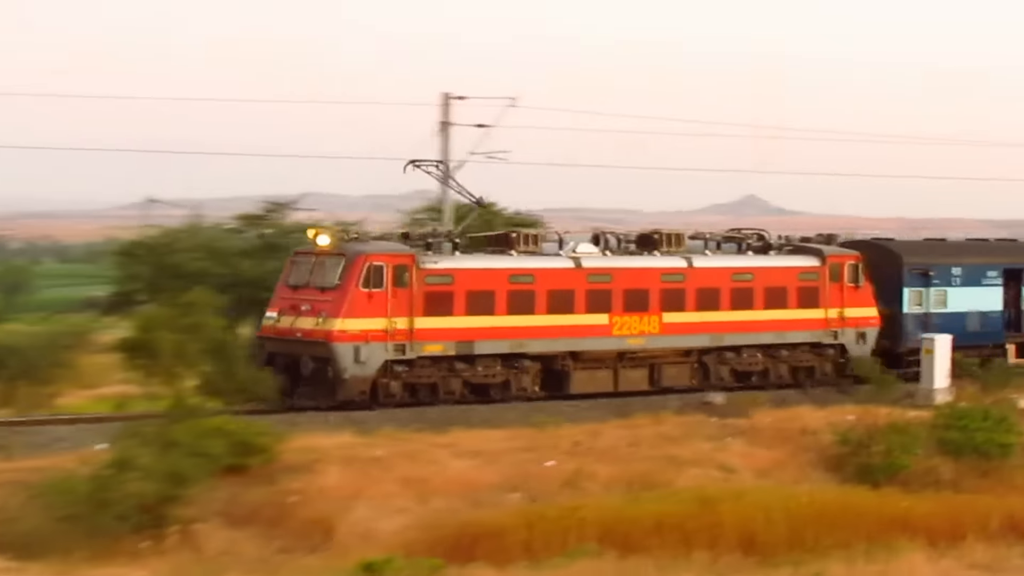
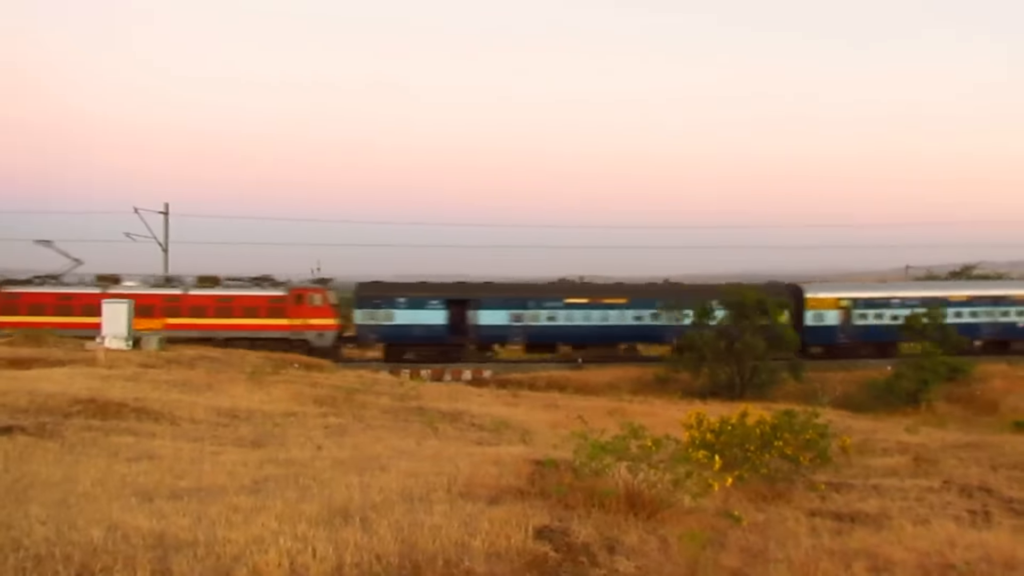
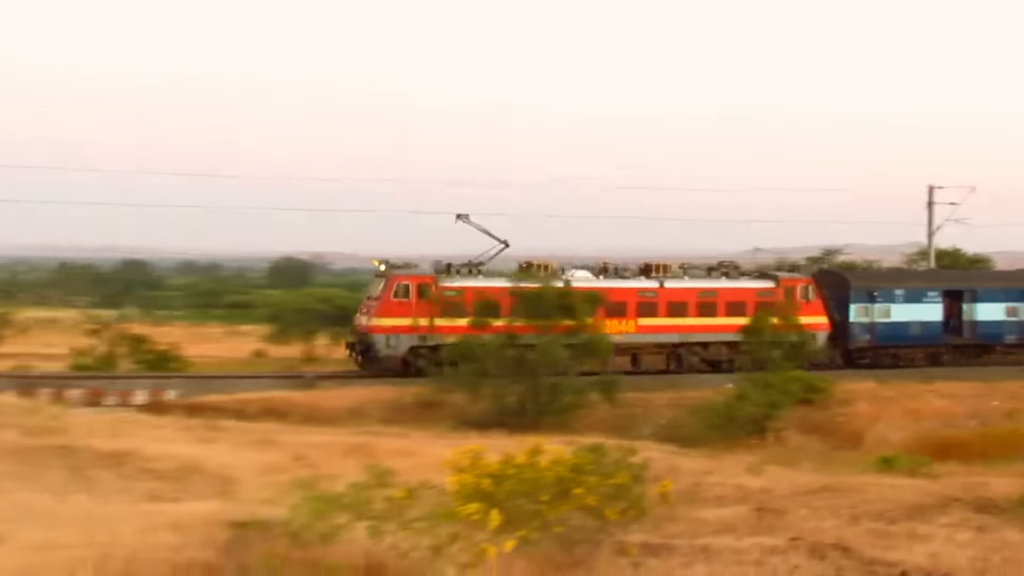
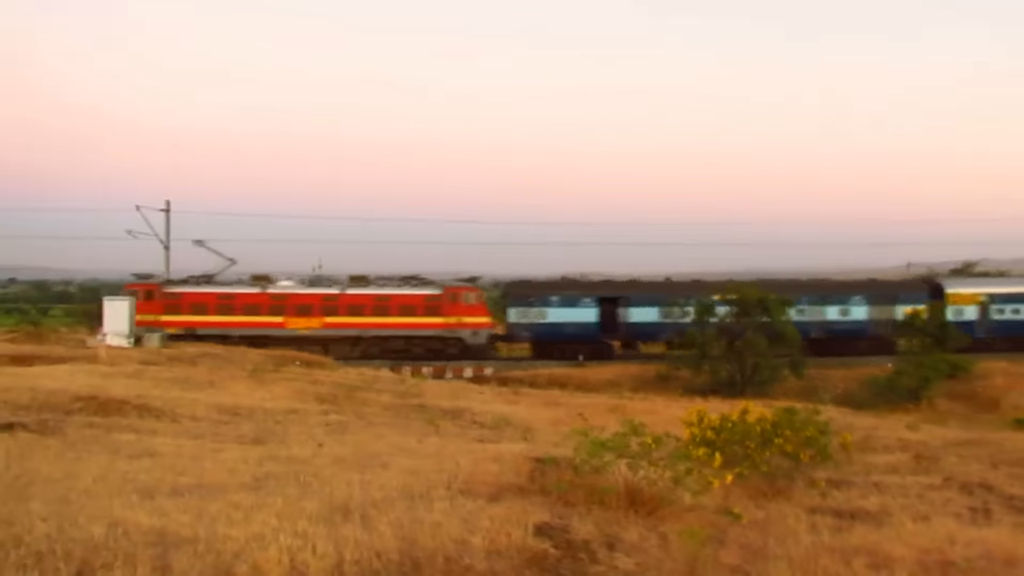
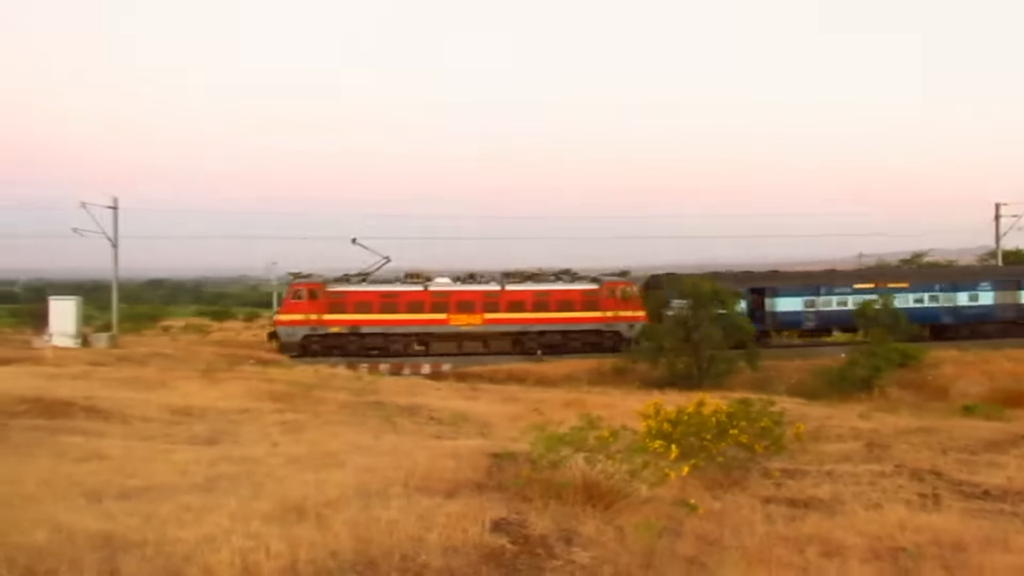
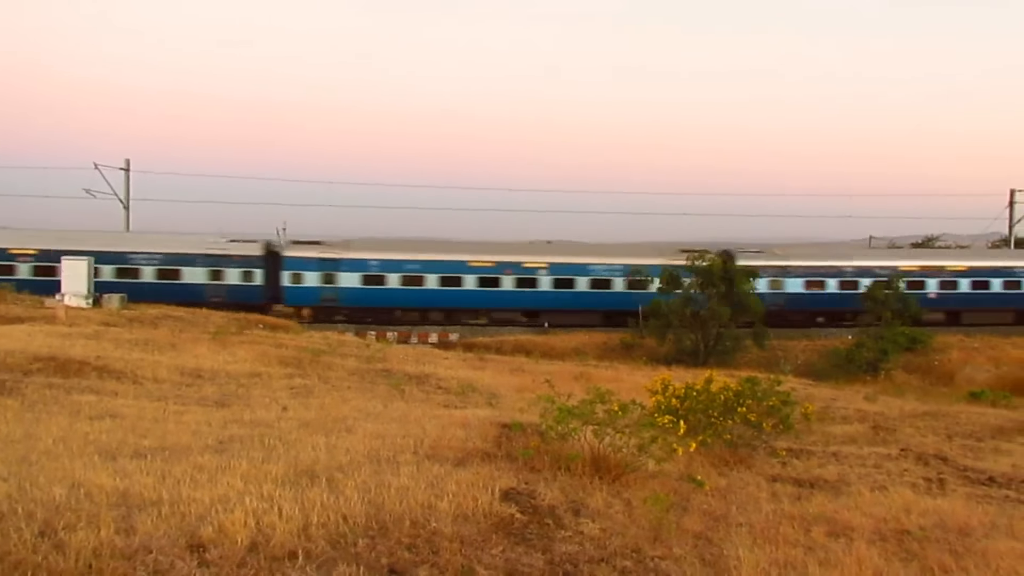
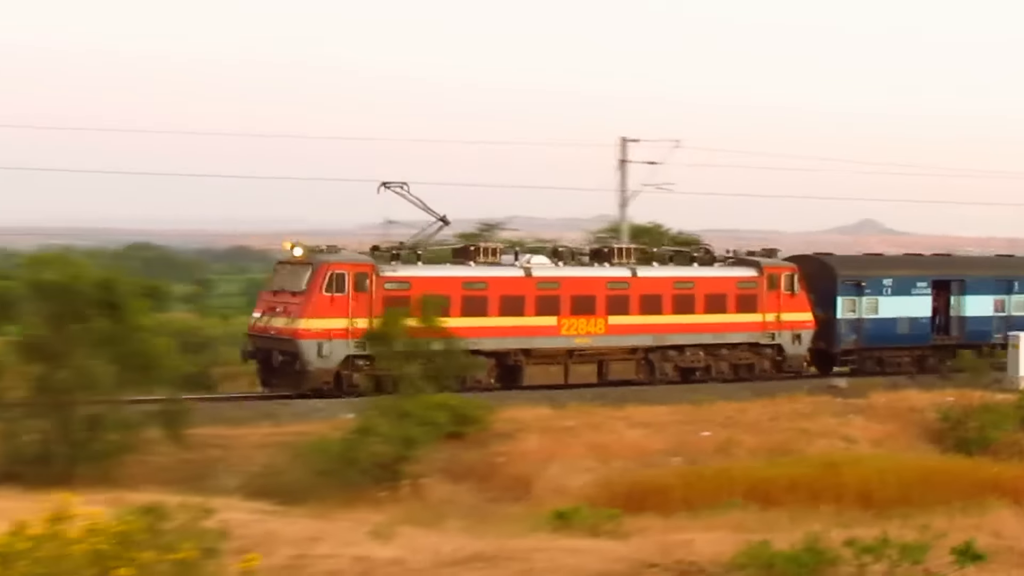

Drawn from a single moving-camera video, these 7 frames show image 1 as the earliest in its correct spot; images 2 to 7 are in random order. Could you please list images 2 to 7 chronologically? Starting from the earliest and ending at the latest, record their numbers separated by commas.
7, 3, 5, 4, 2, 6
